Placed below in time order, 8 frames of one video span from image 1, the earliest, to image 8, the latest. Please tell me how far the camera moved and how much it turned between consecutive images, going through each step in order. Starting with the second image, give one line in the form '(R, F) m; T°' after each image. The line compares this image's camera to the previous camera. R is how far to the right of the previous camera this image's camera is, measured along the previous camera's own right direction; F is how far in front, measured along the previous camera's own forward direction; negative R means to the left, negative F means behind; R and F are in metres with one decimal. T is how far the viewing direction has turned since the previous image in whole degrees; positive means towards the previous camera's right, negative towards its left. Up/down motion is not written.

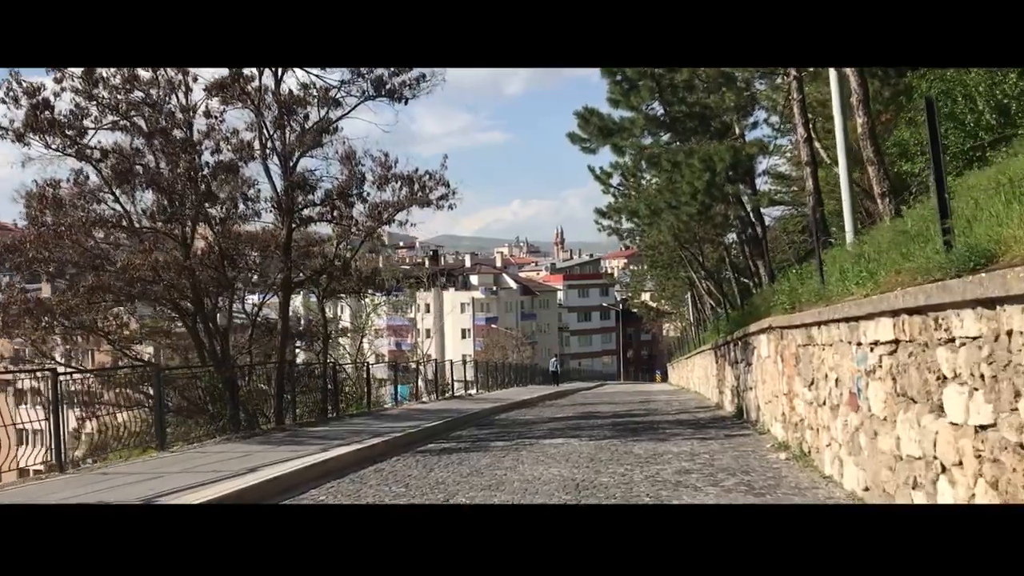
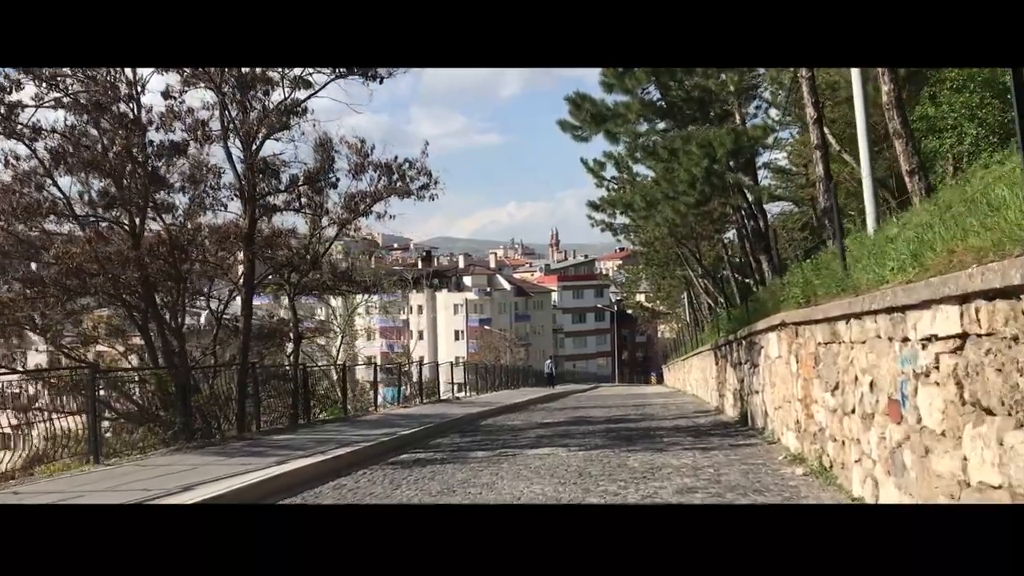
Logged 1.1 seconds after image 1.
(+0.2, +1.4) m; 0°
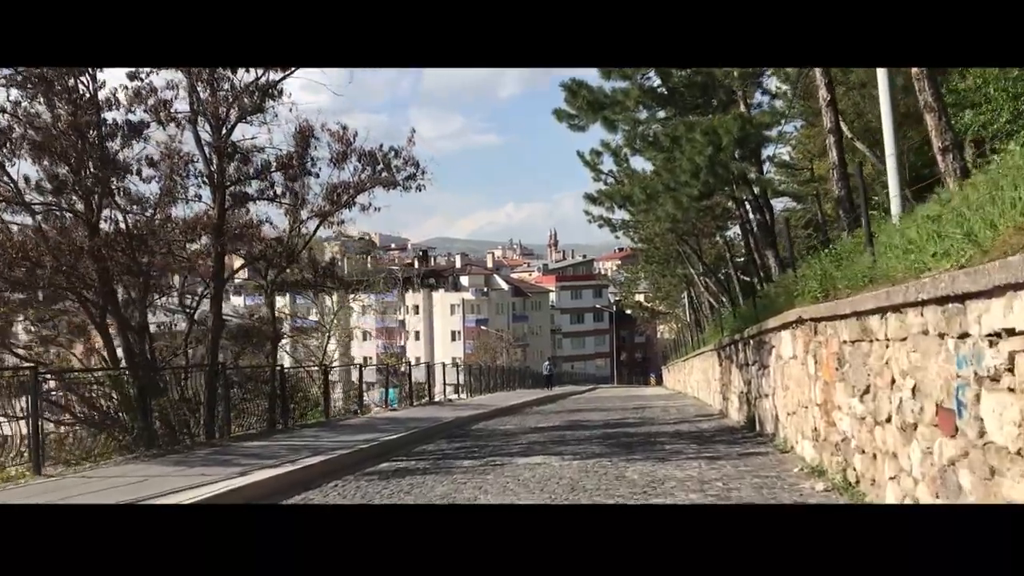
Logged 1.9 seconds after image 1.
(+0.2, +1.1) m; 0°
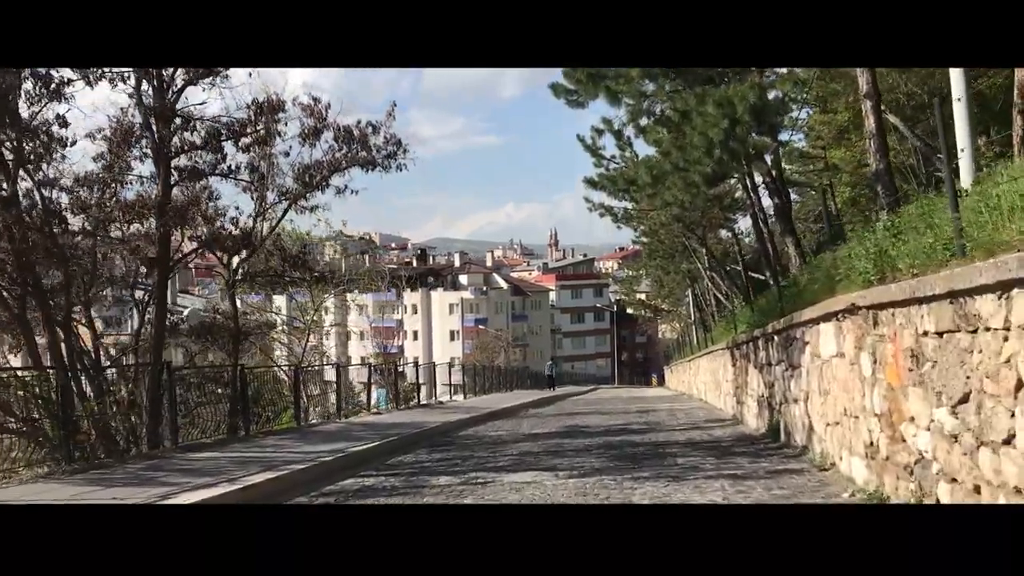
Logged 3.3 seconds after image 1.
(+0.2, +1.9) m; 0°
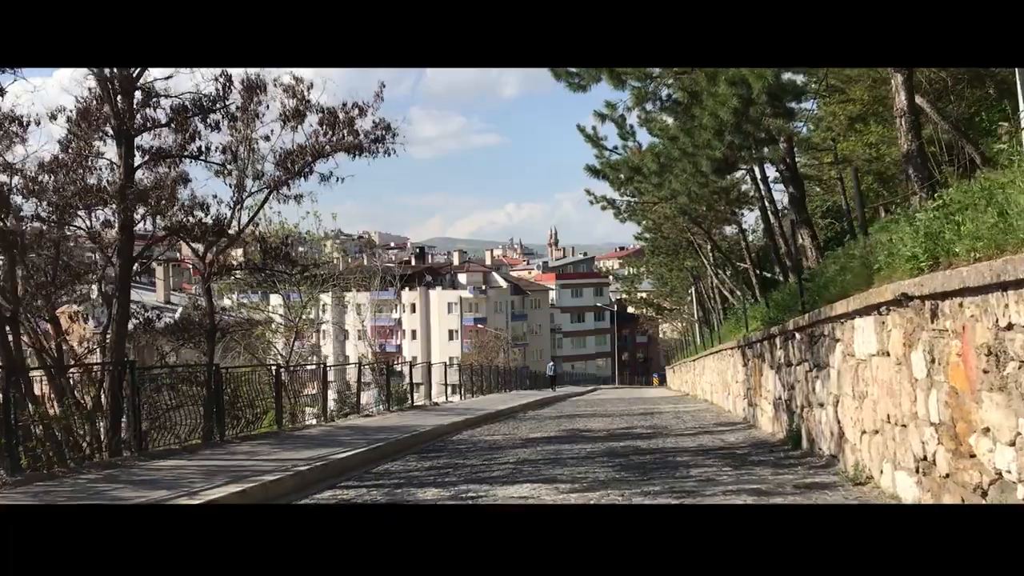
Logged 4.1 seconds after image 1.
(+0.1, +1.1) m; 0°
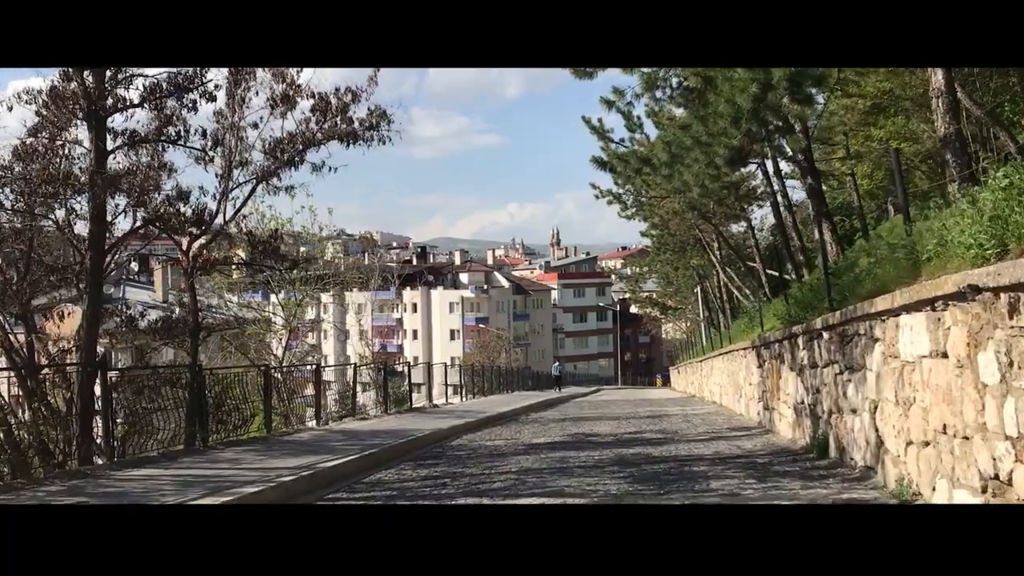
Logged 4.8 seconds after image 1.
(0.0, +0.9) m; 0°
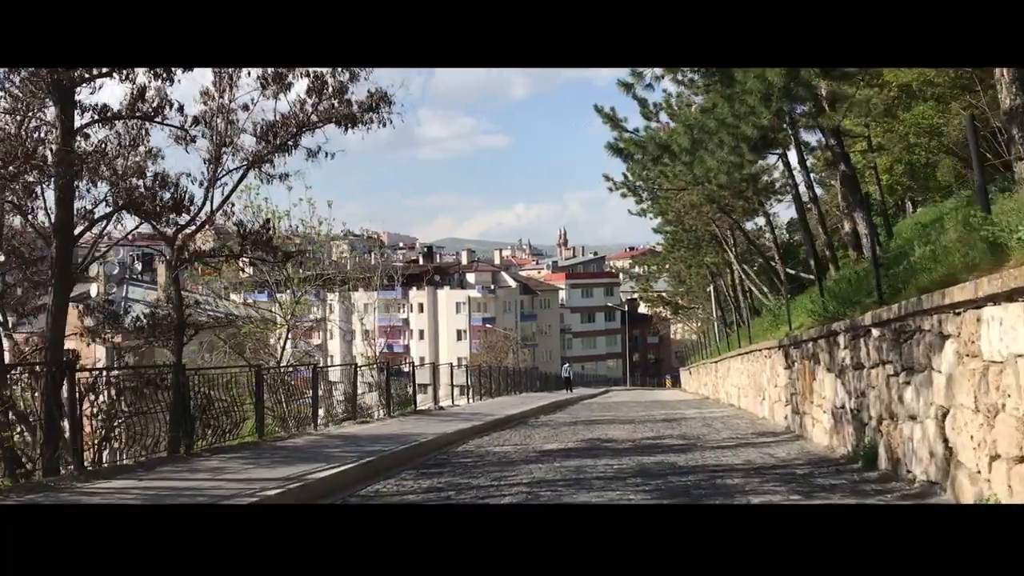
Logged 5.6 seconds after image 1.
(-0.1, +1.1) m; 0°
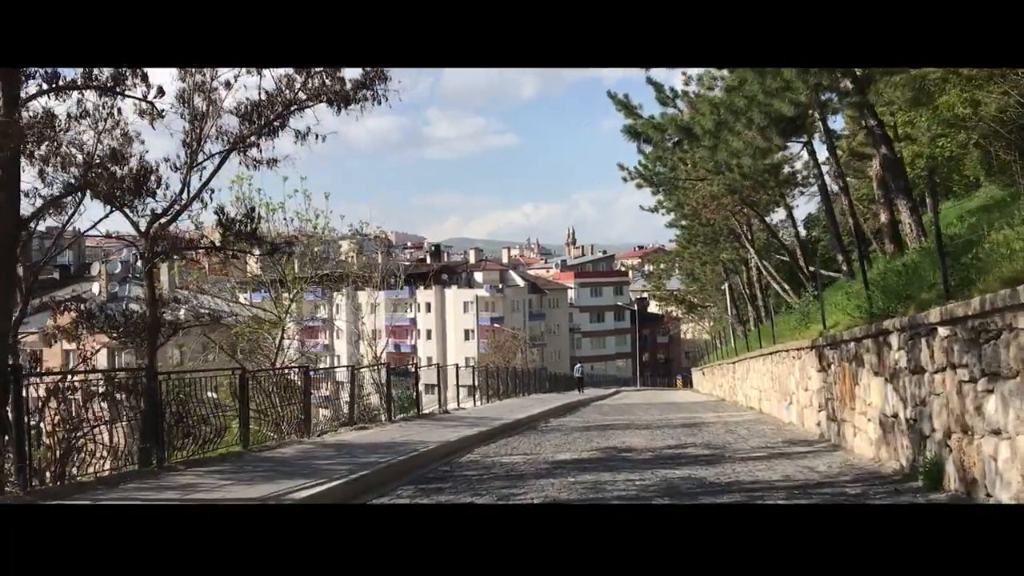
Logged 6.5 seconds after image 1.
(0.0, +1.3) m; -1°
